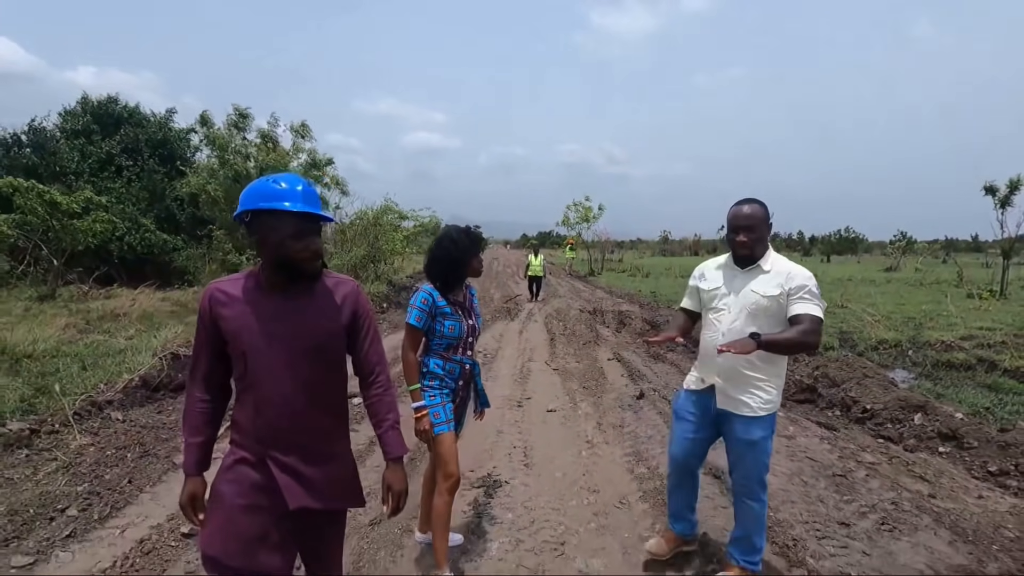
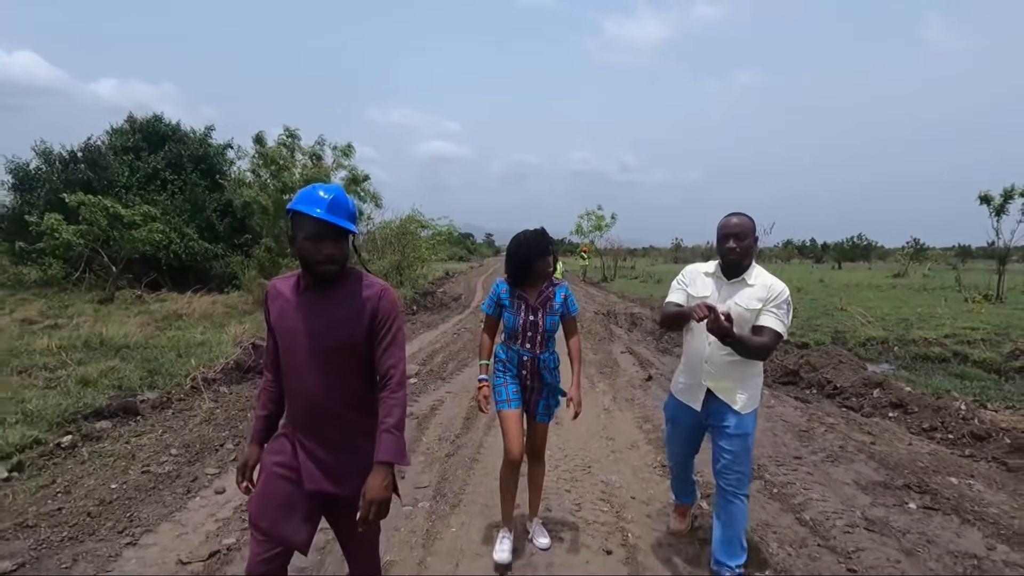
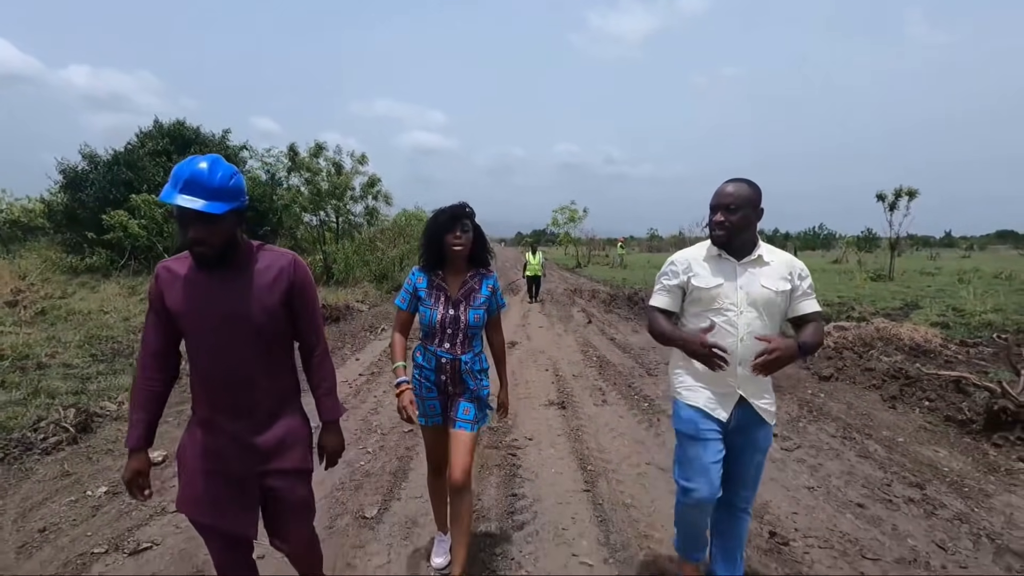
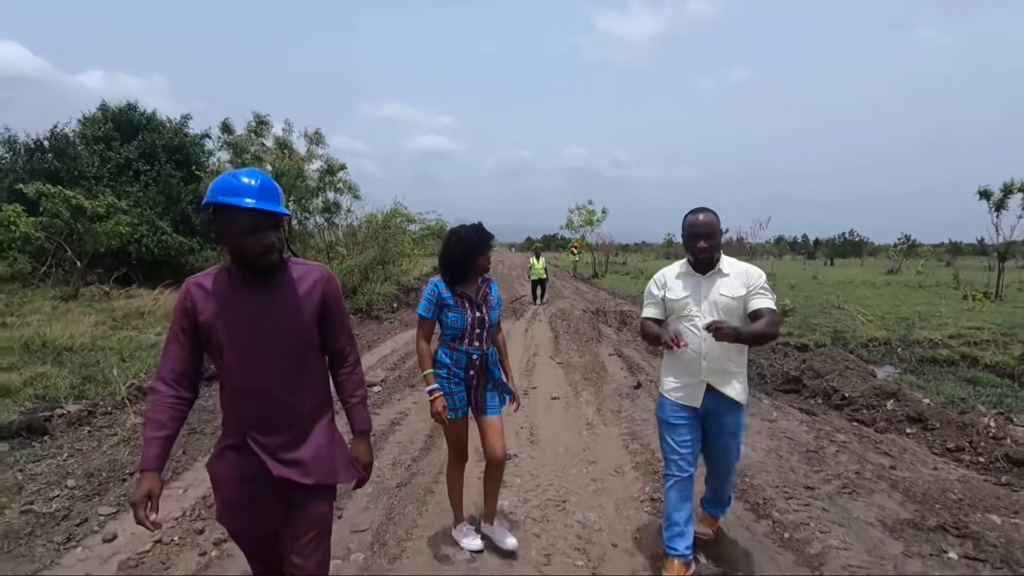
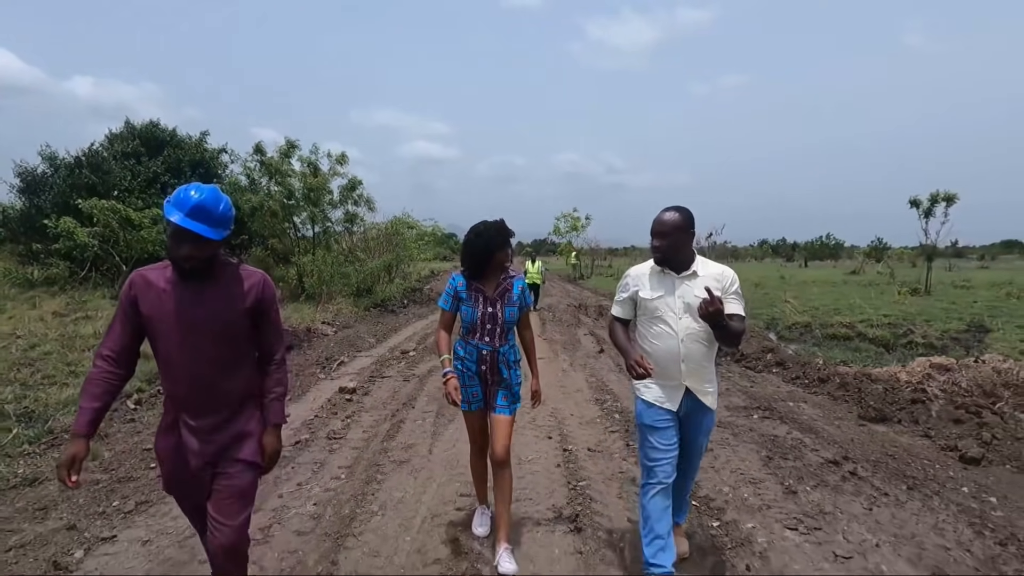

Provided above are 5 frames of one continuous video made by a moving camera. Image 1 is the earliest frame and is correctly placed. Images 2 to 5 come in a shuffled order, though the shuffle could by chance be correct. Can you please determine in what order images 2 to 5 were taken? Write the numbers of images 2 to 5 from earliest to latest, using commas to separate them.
4, 2, 5, 3
